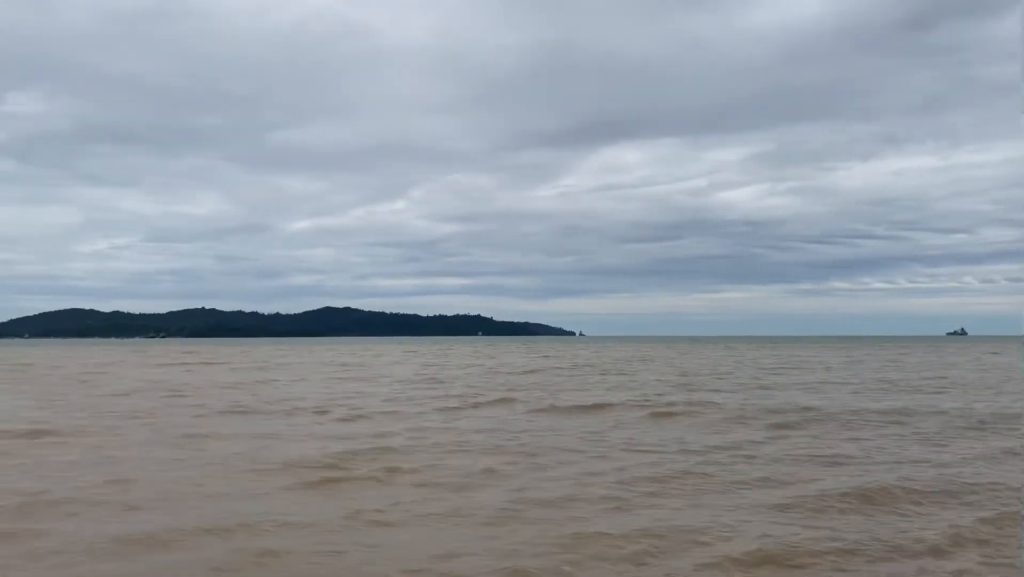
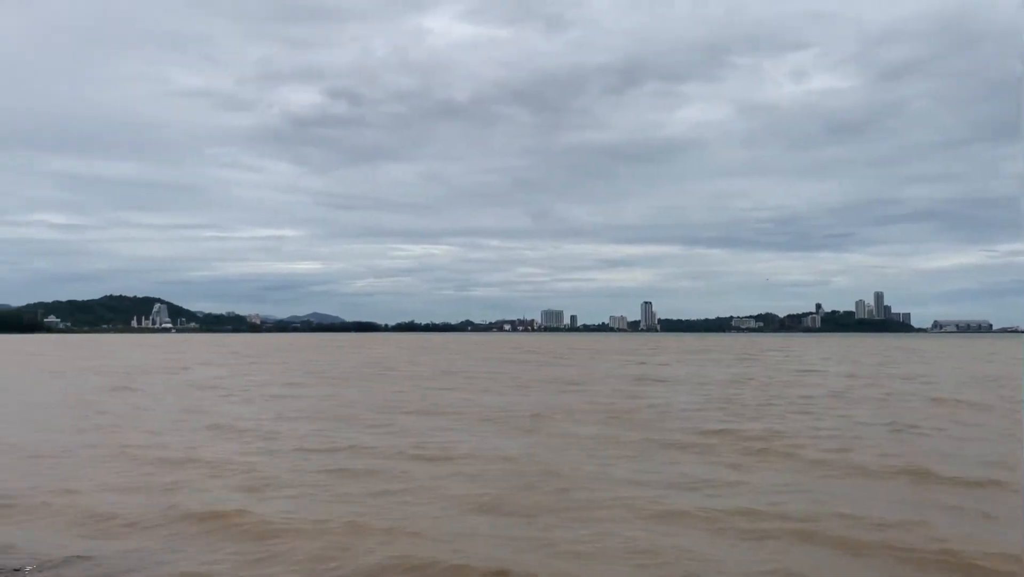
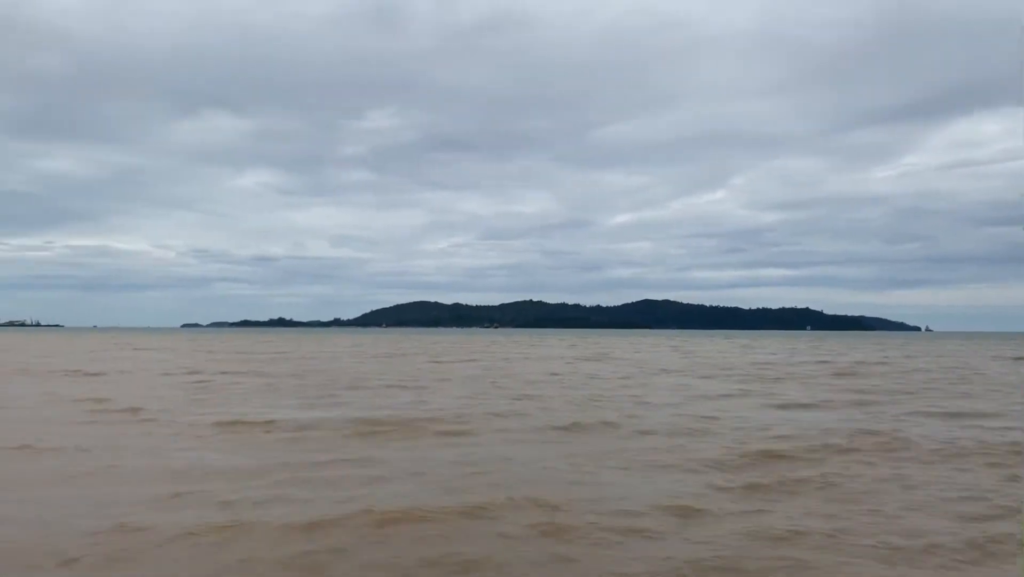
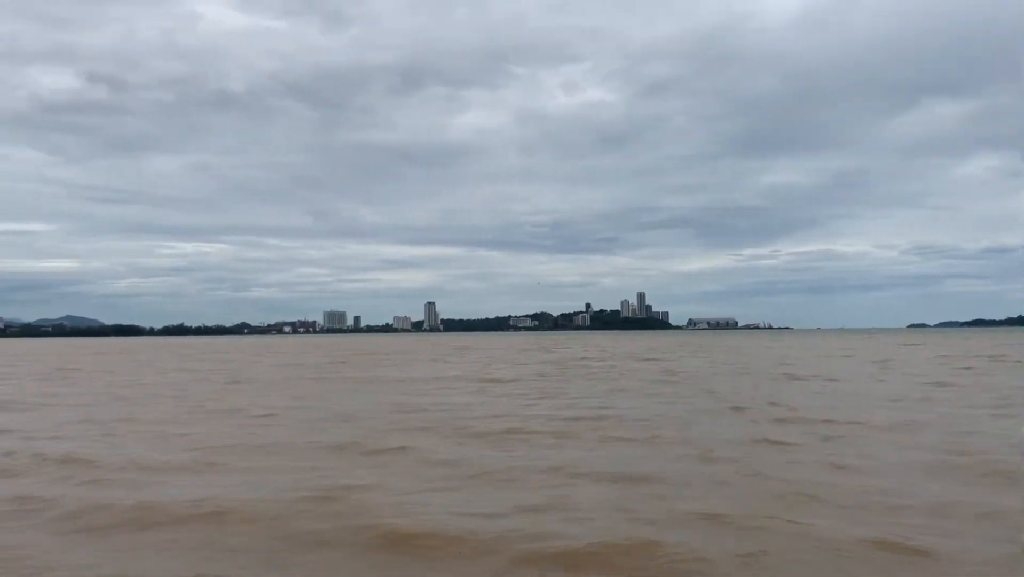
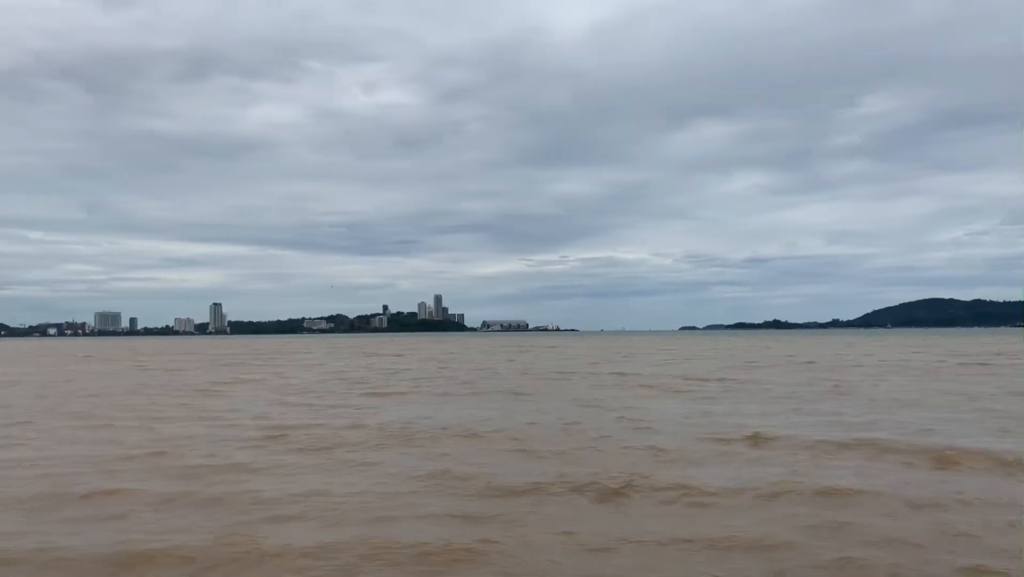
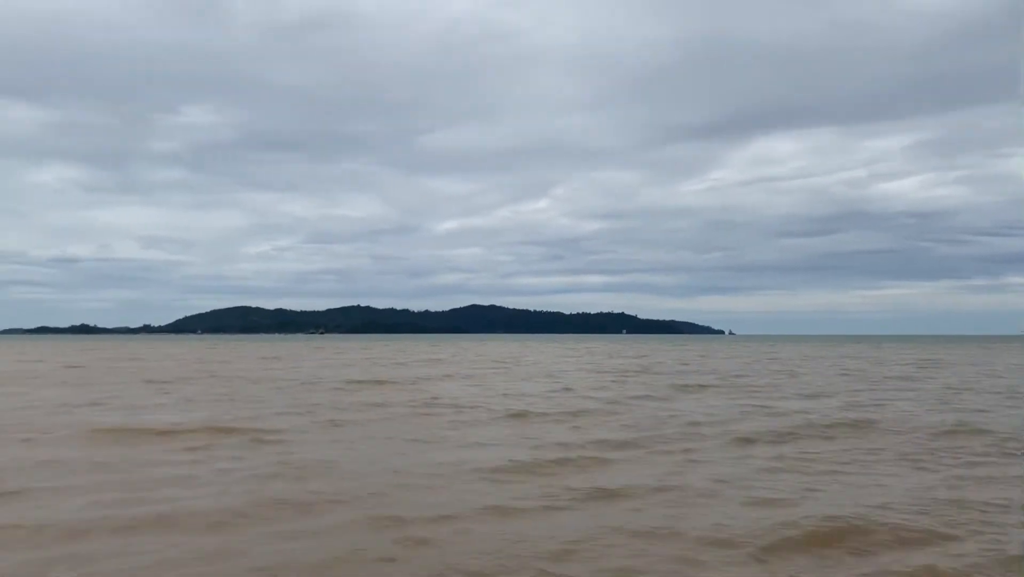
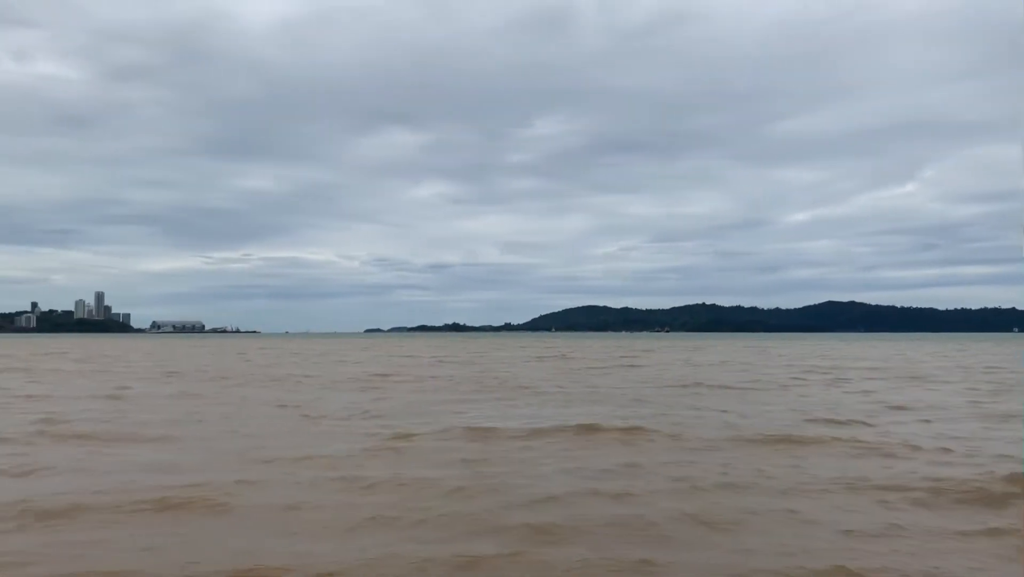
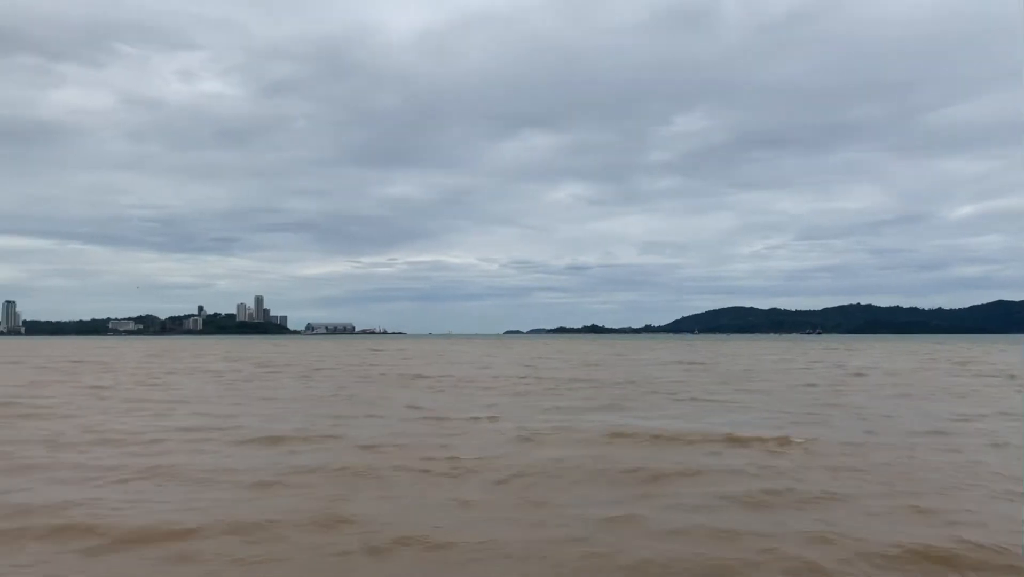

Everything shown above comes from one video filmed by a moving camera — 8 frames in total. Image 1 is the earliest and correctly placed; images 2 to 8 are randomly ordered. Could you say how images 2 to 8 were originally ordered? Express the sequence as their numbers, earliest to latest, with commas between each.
6, 3, 7, 8, 5, 4, 2
